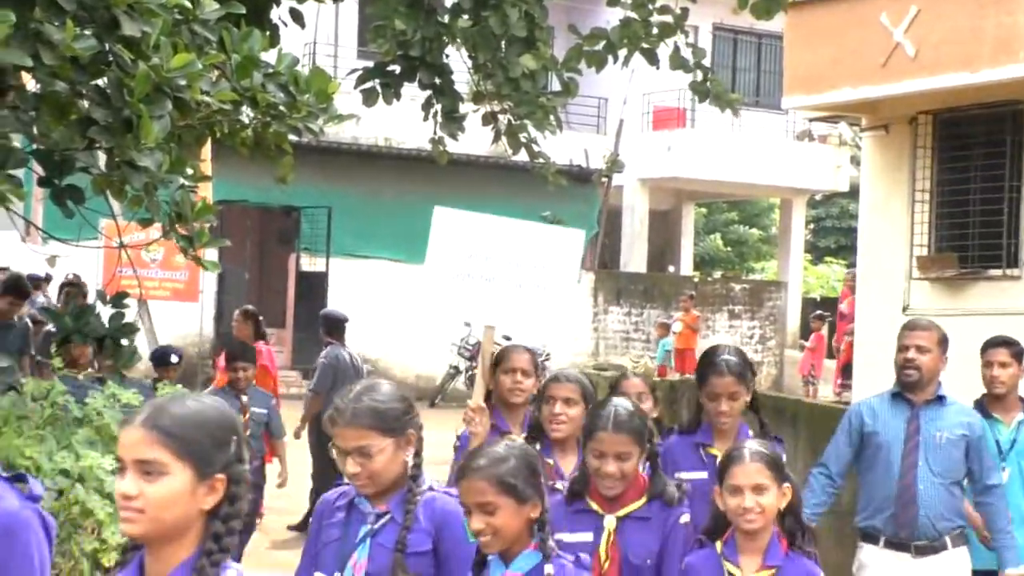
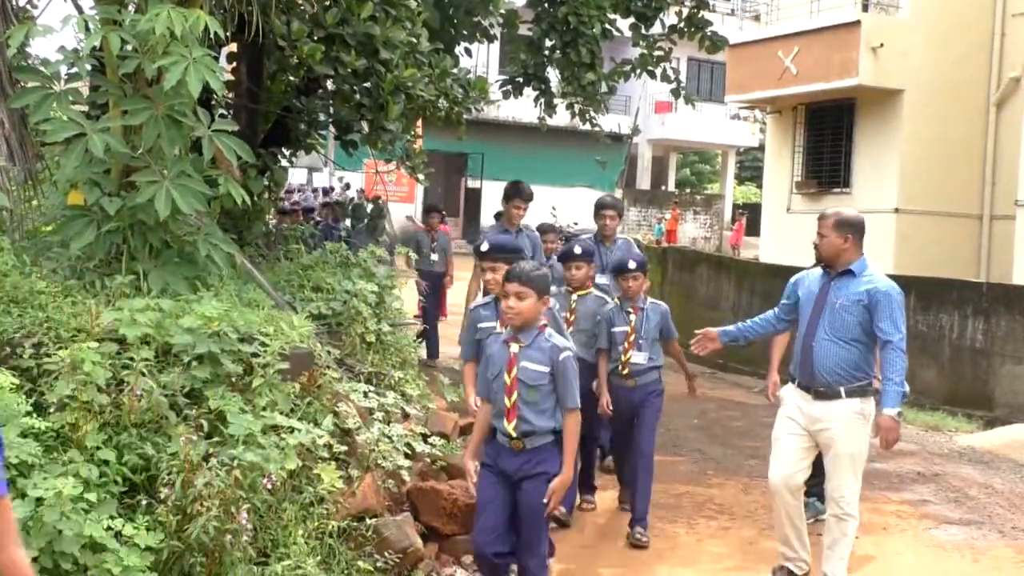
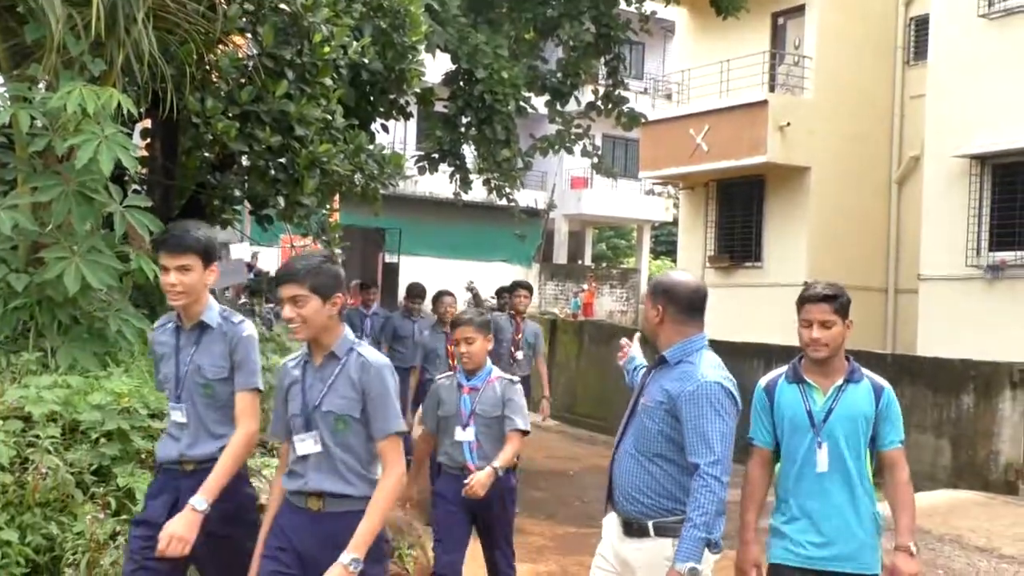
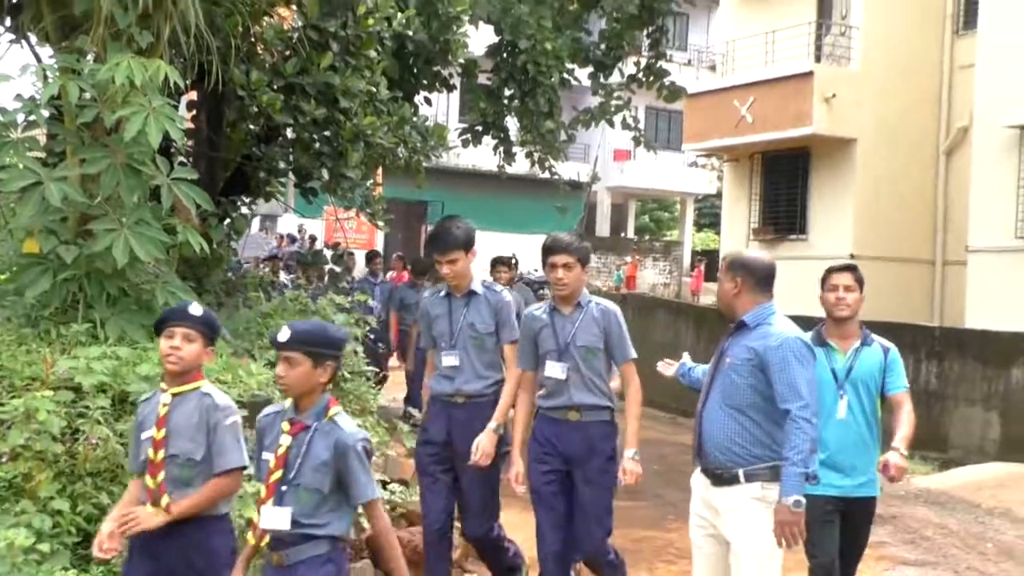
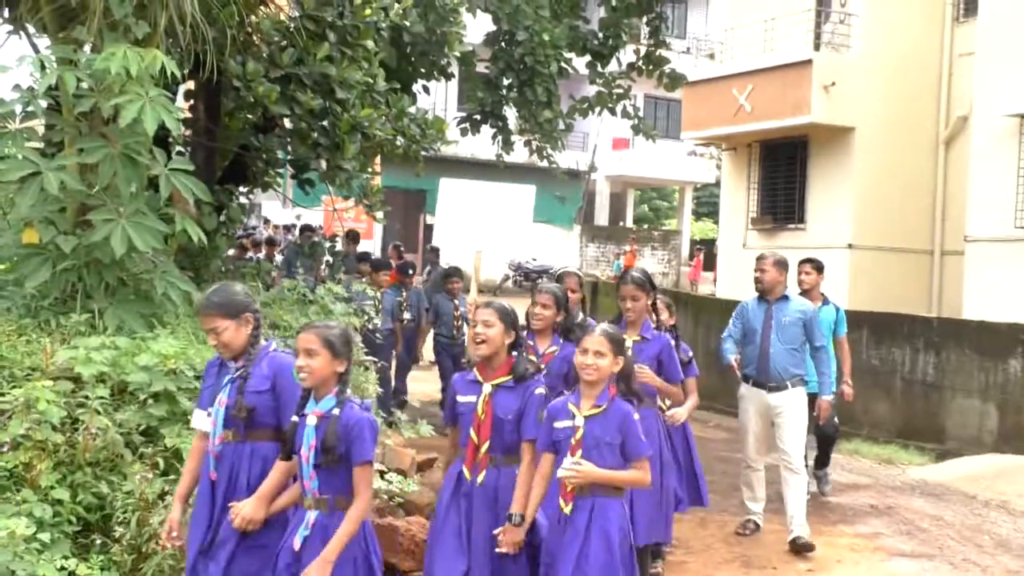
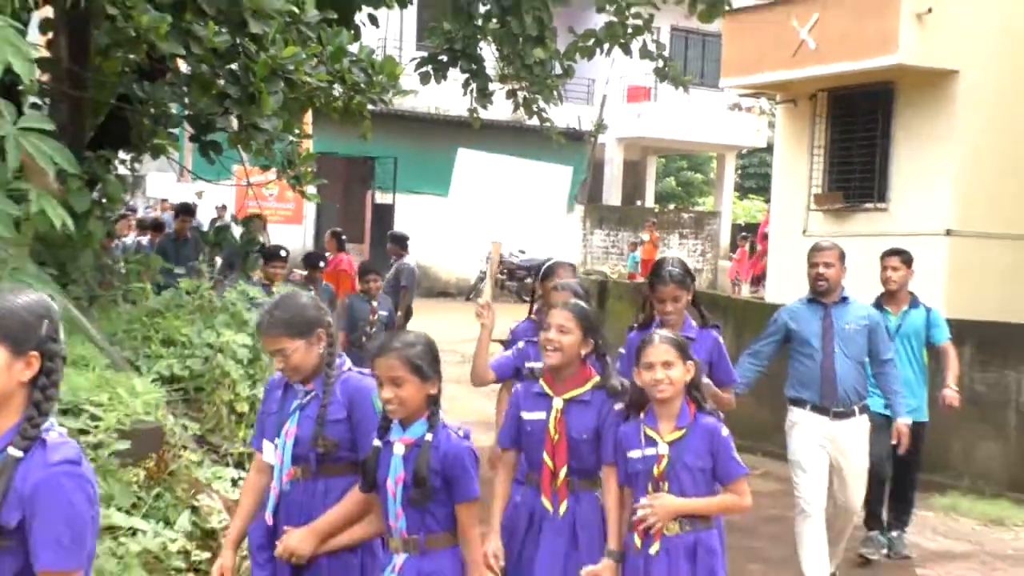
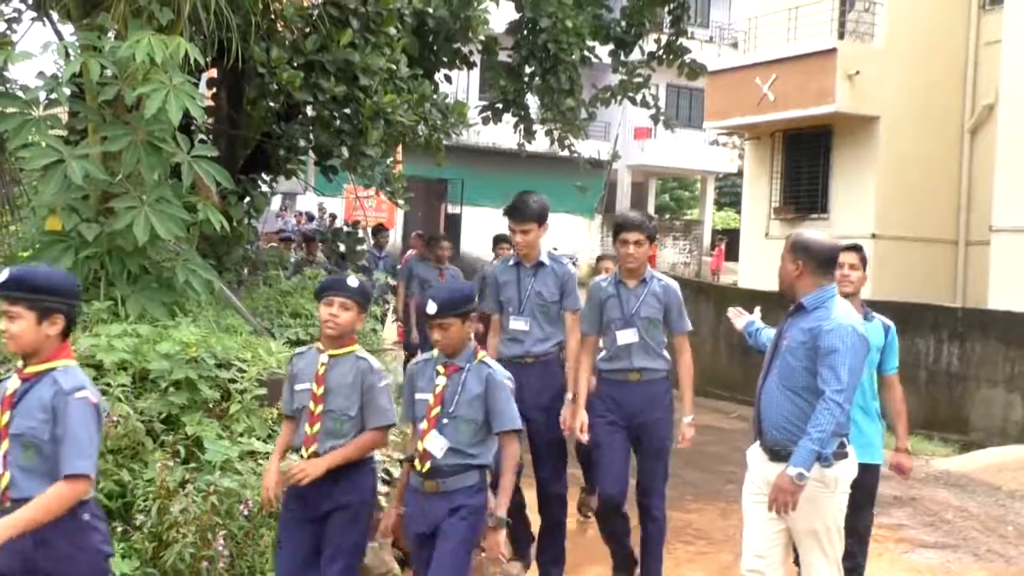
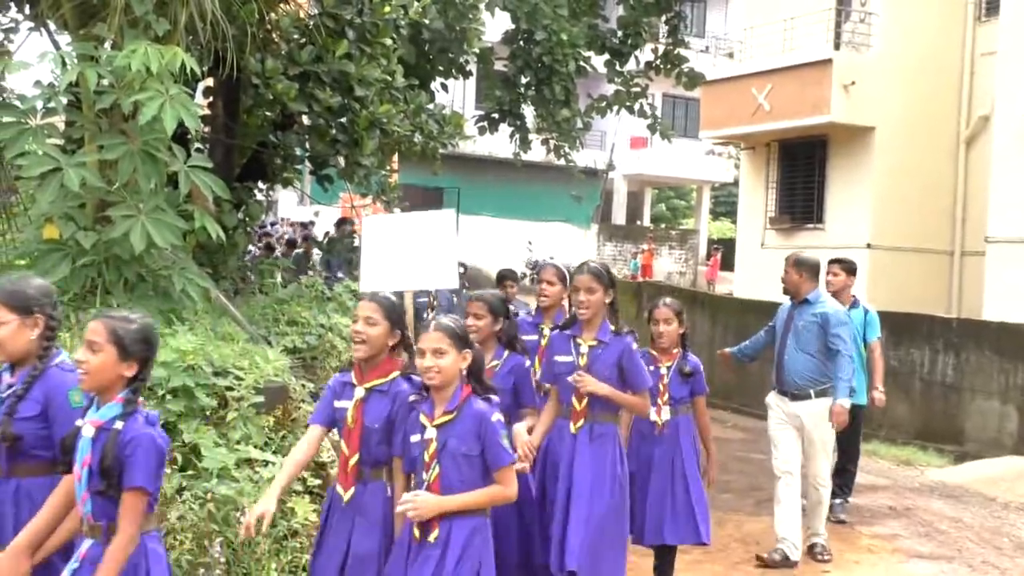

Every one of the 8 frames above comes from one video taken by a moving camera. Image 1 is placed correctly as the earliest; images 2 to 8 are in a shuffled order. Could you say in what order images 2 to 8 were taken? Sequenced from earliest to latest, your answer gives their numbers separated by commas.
6, 5, 8, 2, 7, 4, 3
